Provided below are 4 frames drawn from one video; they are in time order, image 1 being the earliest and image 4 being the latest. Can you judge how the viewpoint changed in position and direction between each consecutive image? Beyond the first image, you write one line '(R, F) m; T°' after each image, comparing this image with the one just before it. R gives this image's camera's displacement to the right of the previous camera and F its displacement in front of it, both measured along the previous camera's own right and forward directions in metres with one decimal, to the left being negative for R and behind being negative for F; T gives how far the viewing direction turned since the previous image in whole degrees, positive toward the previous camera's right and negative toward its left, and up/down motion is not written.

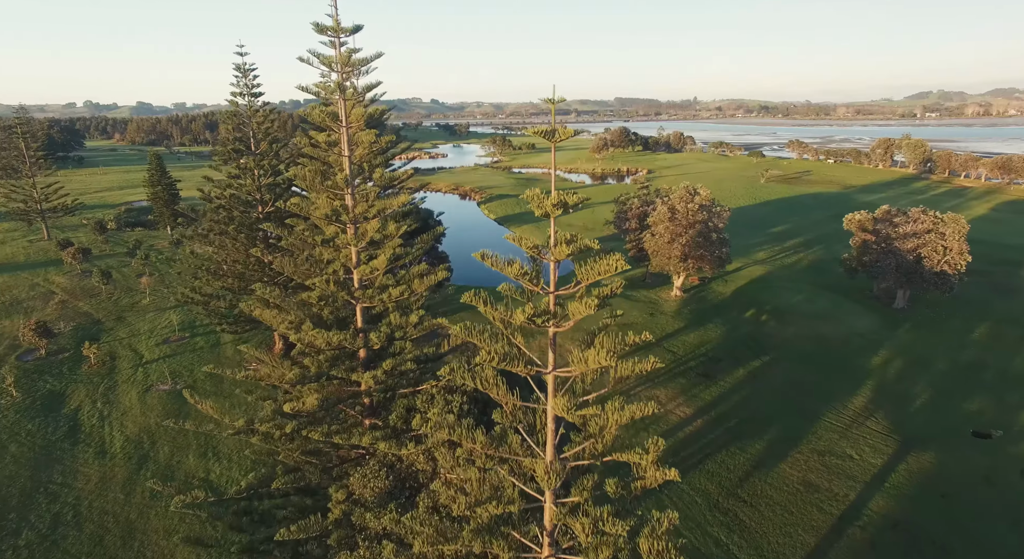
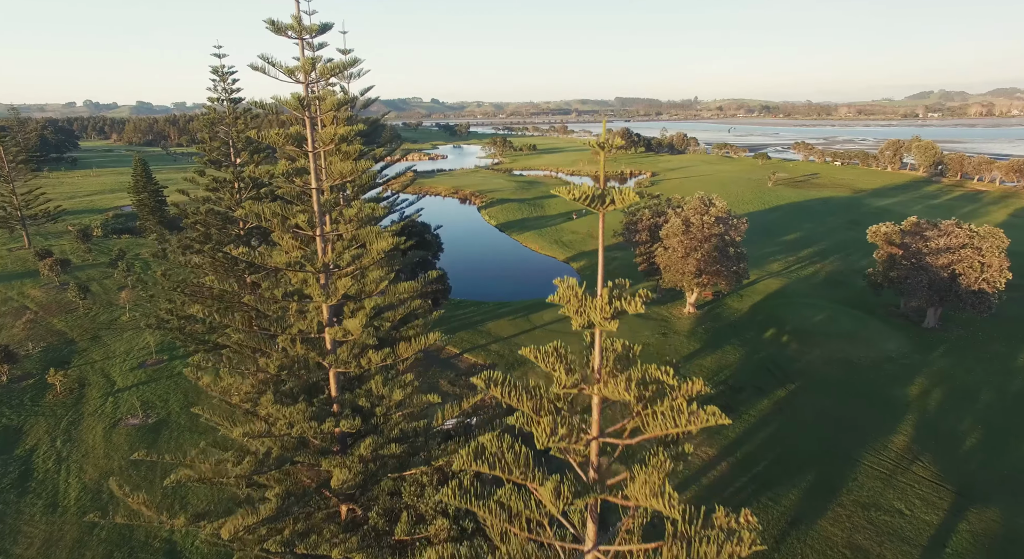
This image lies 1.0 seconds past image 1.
(-0.1, +1.8) m; 0°
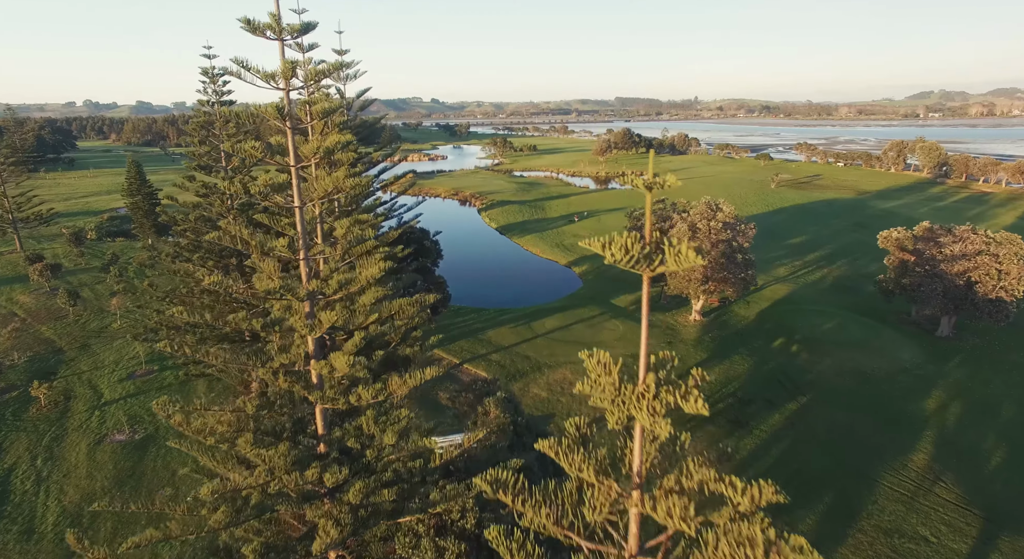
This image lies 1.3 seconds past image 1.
(-0.1, +0.7) m; 0°
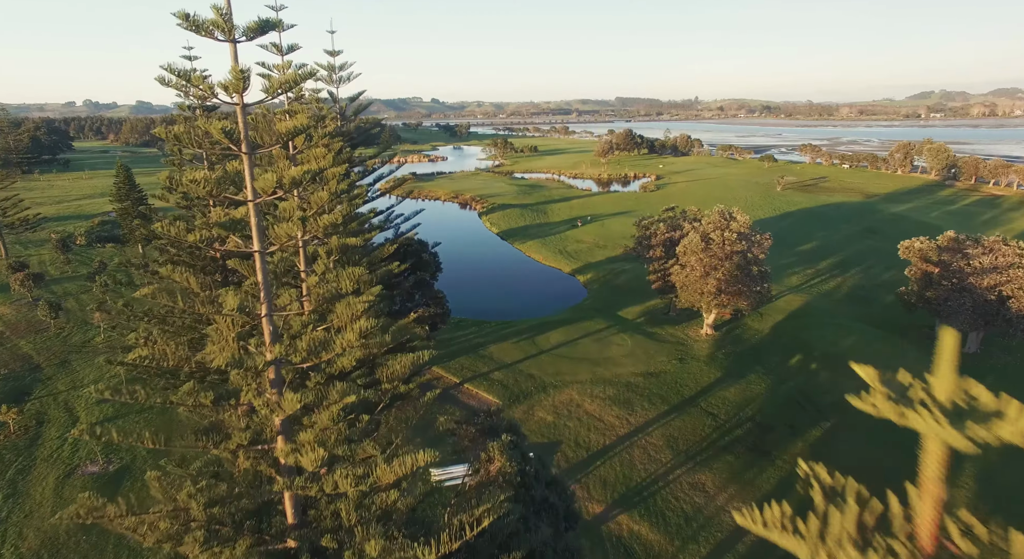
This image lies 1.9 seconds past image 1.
(-0.1, +1.3) m; 0°
